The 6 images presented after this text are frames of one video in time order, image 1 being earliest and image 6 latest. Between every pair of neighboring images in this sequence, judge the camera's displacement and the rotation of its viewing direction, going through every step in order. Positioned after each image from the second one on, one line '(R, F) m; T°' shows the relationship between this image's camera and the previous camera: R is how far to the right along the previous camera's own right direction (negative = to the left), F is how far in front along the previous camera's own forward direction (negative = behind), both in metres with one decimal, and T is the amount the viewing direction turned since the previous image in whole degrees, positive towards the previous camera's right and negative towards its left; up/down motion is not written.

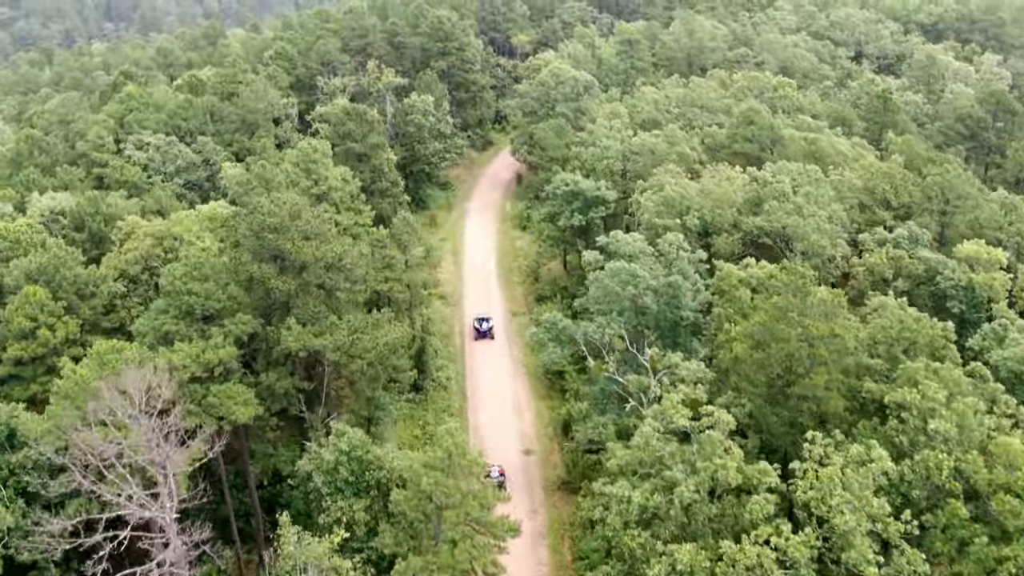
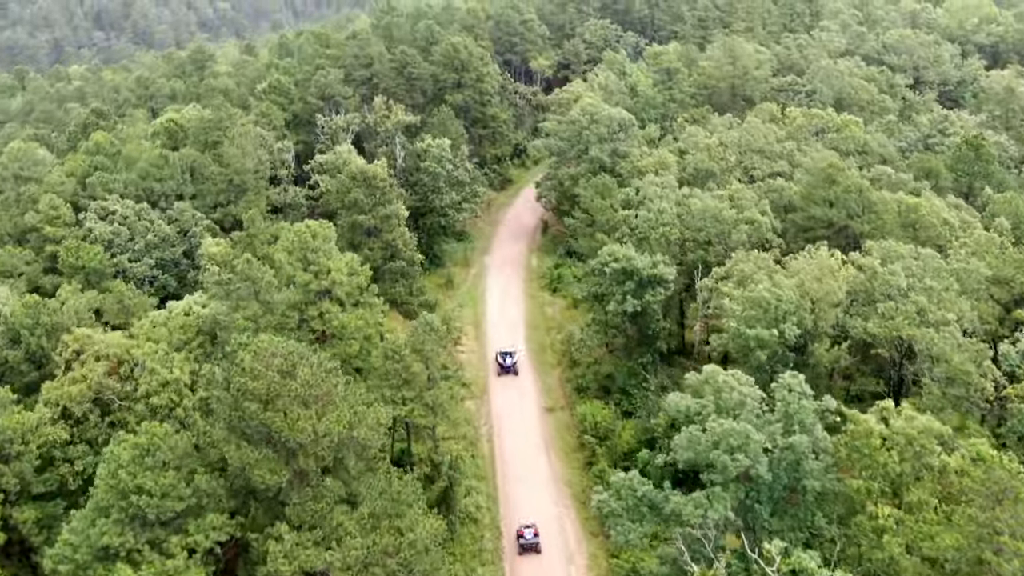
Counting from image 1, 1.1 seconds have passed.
(-2.1, +9.4) m; 0°
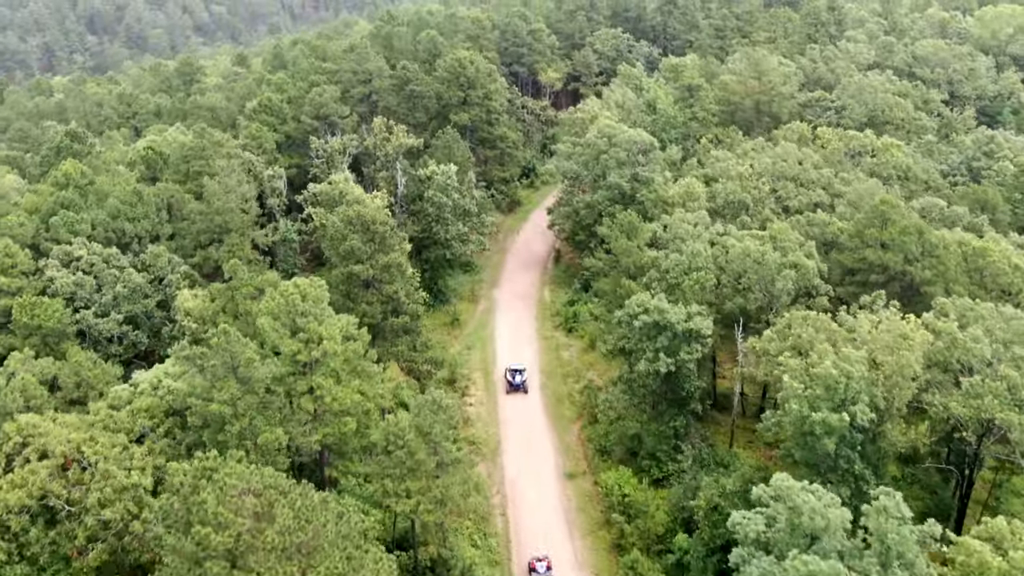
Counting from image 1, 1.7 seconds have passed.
(-0.8, +5.3) m; 0°
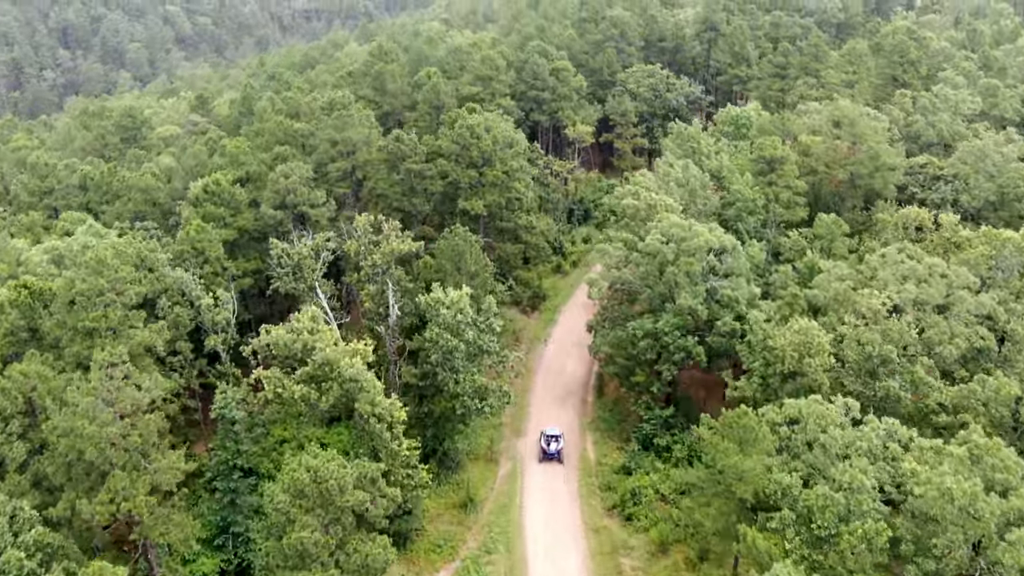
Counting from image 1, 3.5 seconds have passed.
(-1.7, +16.4) m; 0°
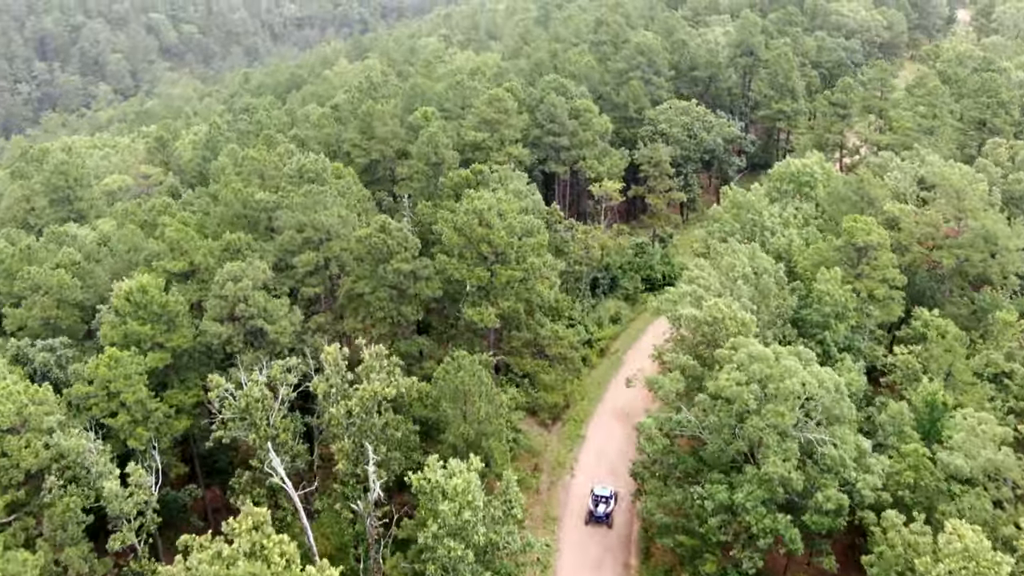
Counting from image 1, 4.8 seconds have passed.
(-0.9, +11.9) m; 0°
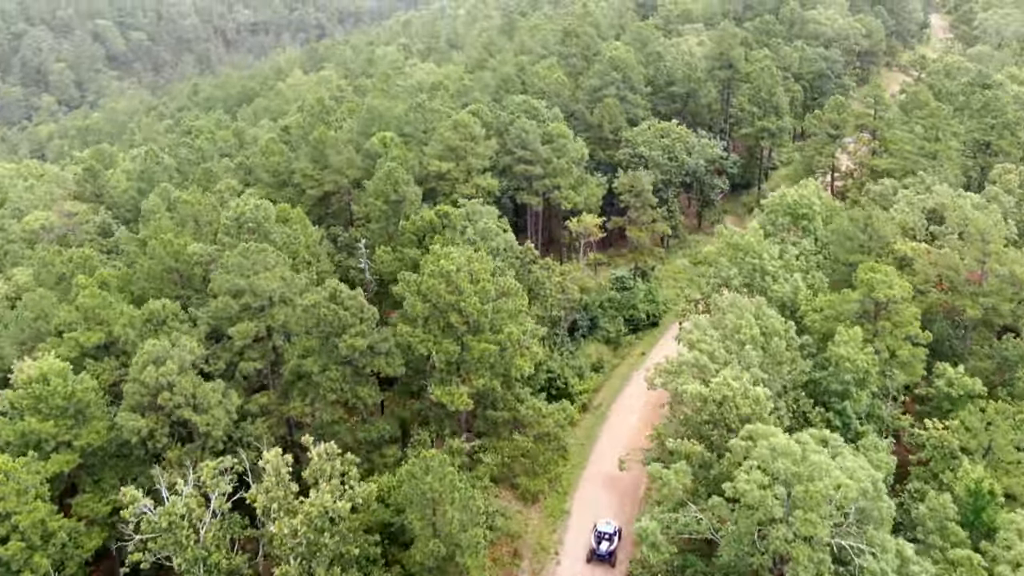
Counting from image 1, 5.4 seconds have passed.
(-0.3, +5.6) m; +2°
